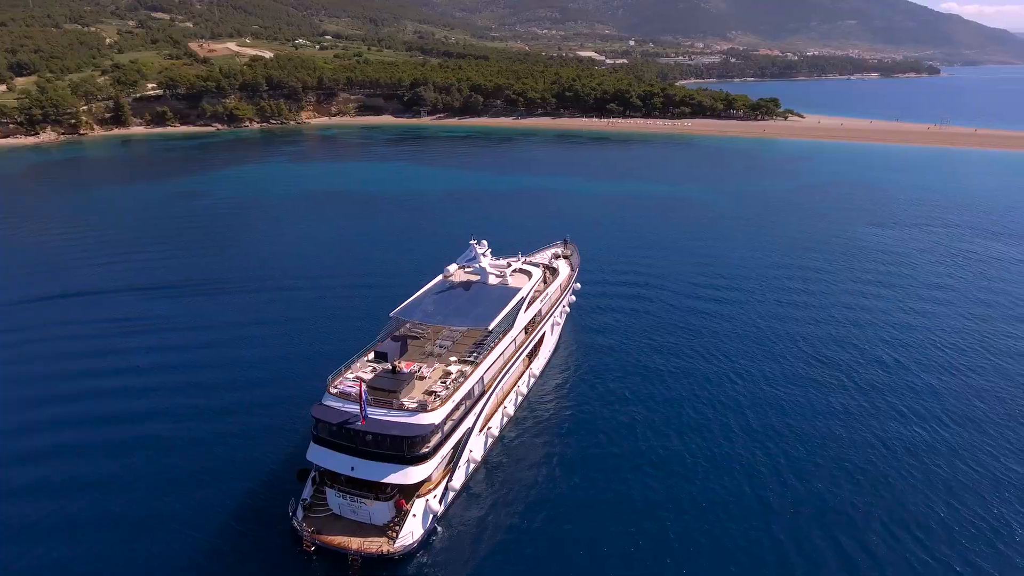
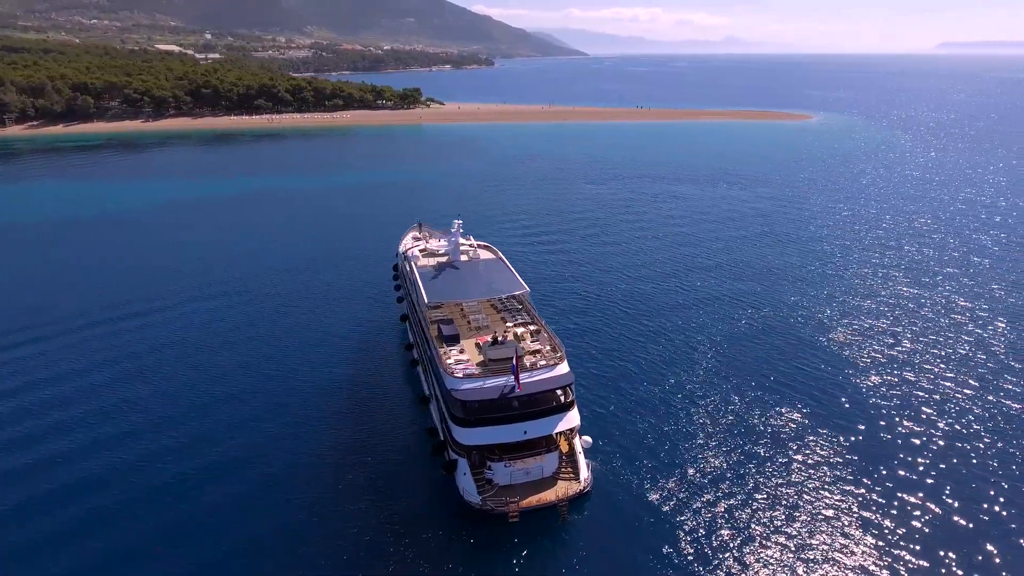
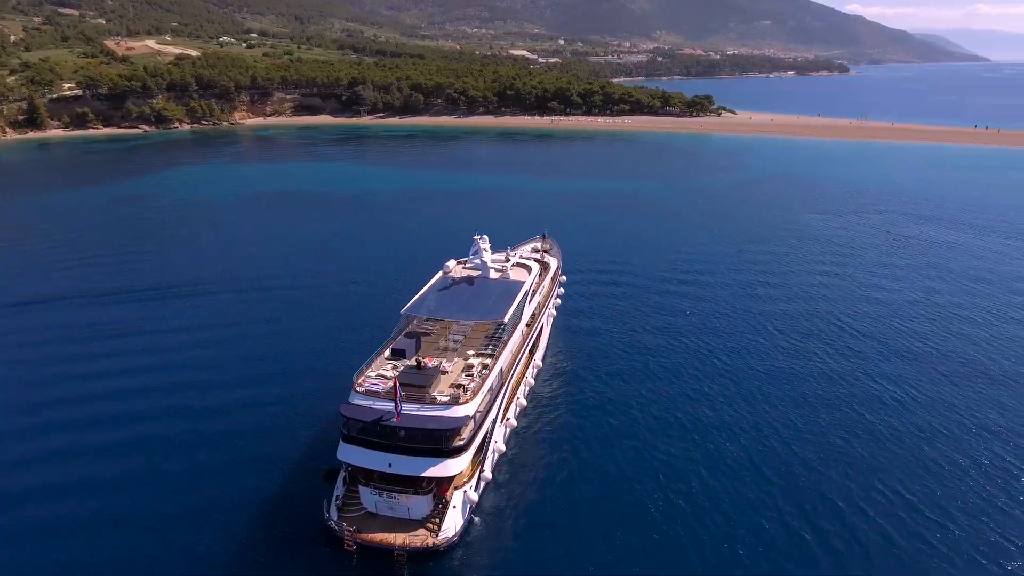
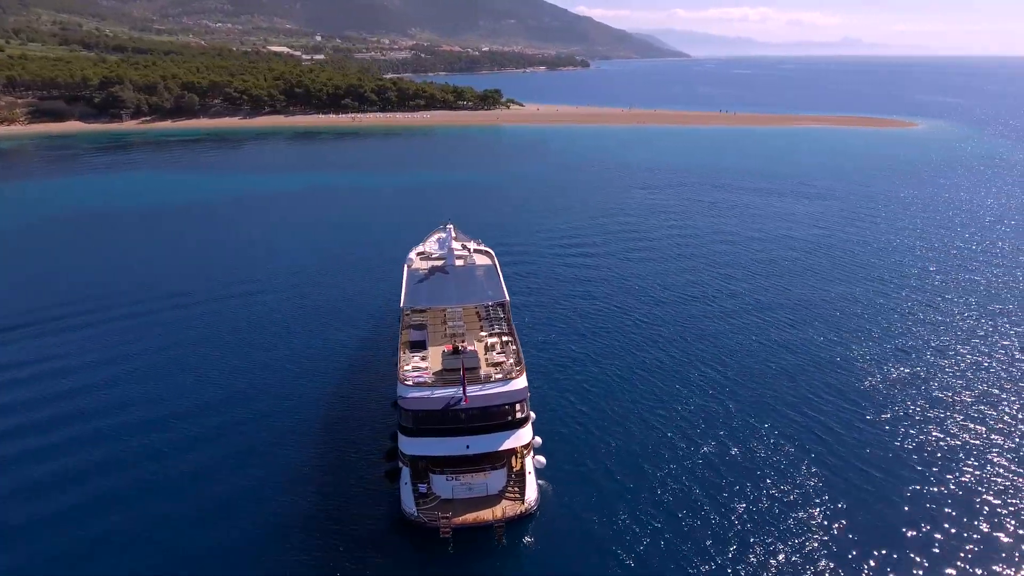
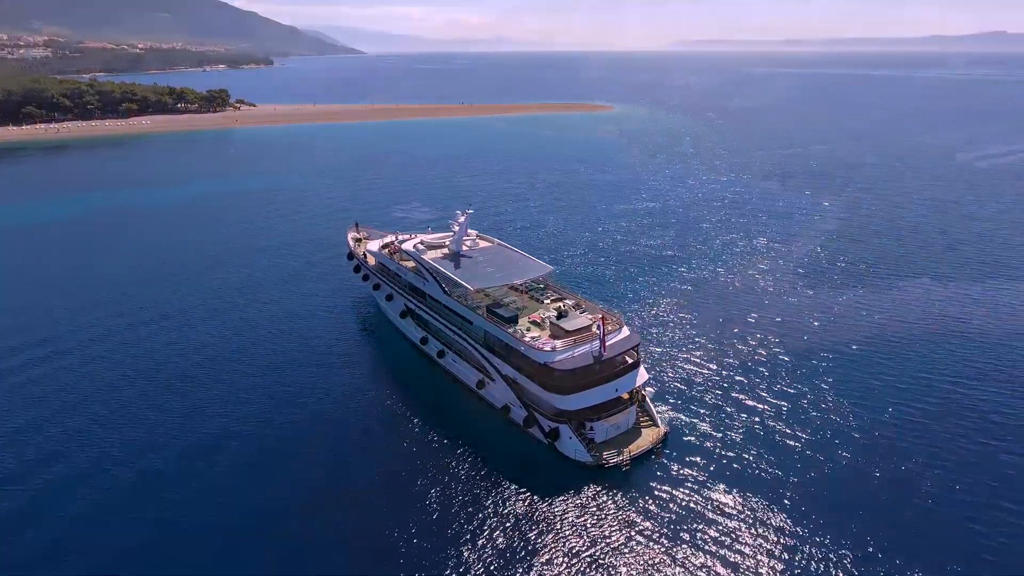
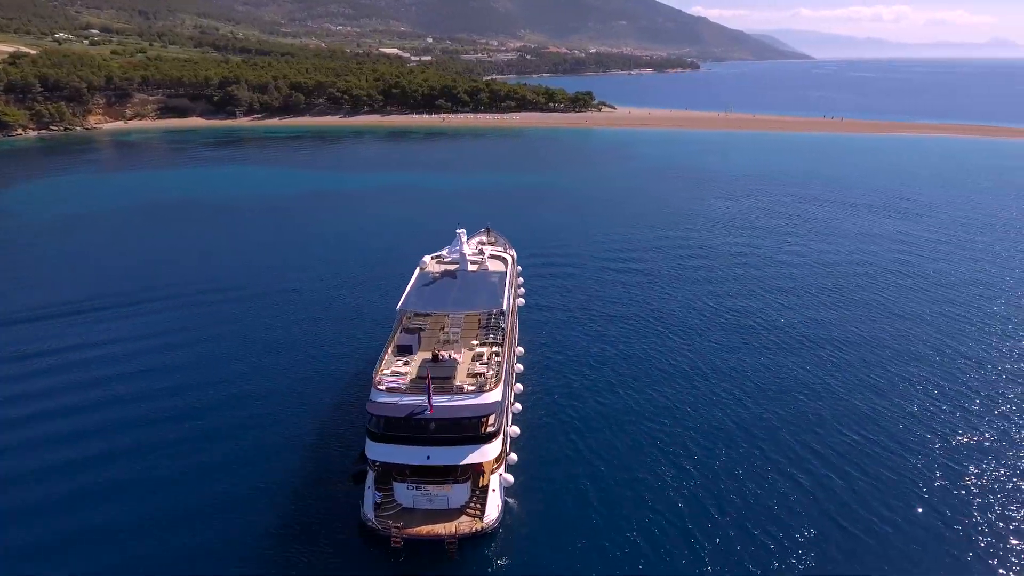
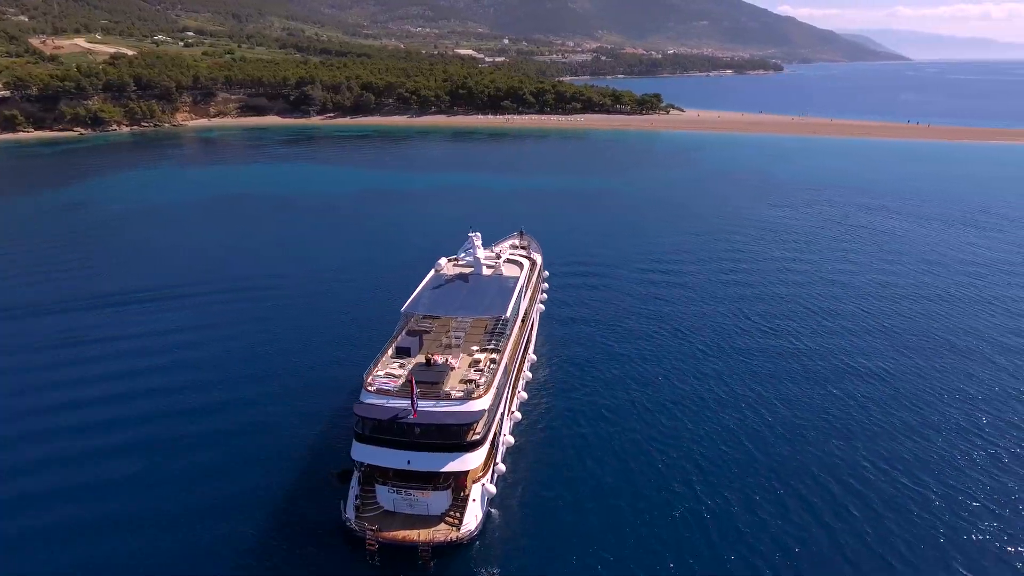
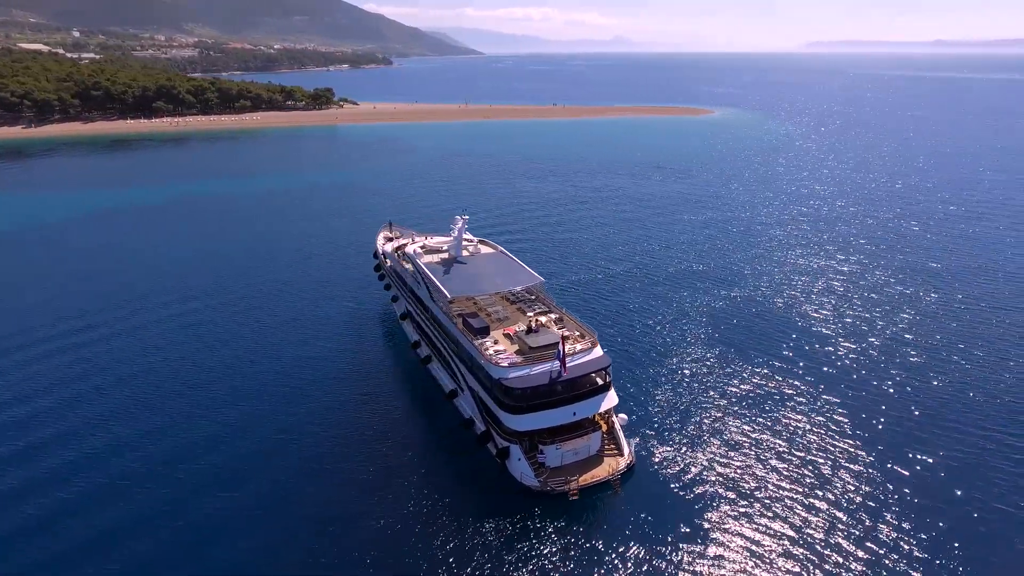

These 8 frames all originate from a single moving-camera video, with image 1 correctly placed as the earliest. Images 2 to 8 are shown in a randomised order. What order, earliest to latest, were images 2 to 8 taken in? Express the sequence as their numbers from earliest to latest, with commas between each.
3, 7, 6, 4, 2, 8, 5
